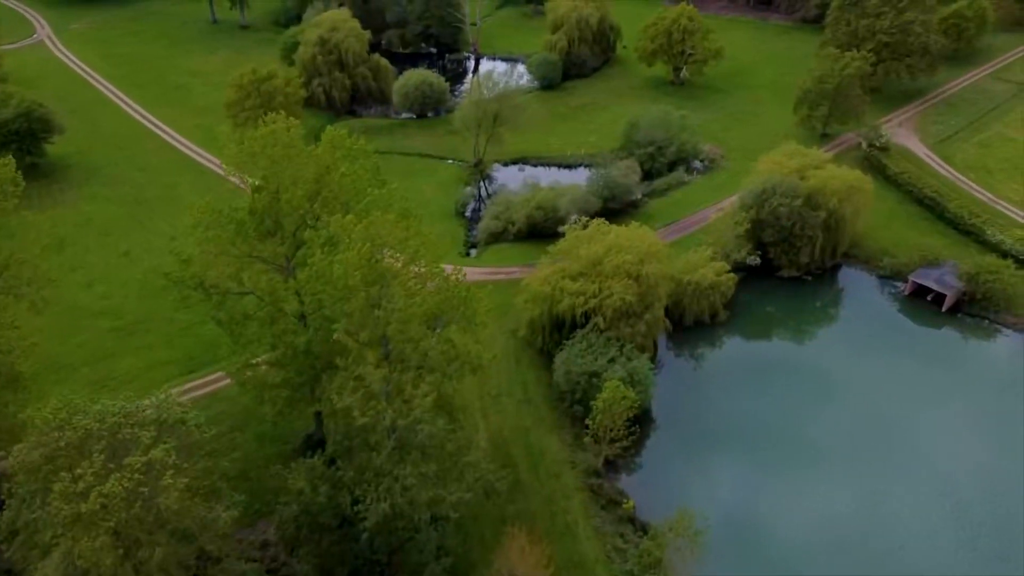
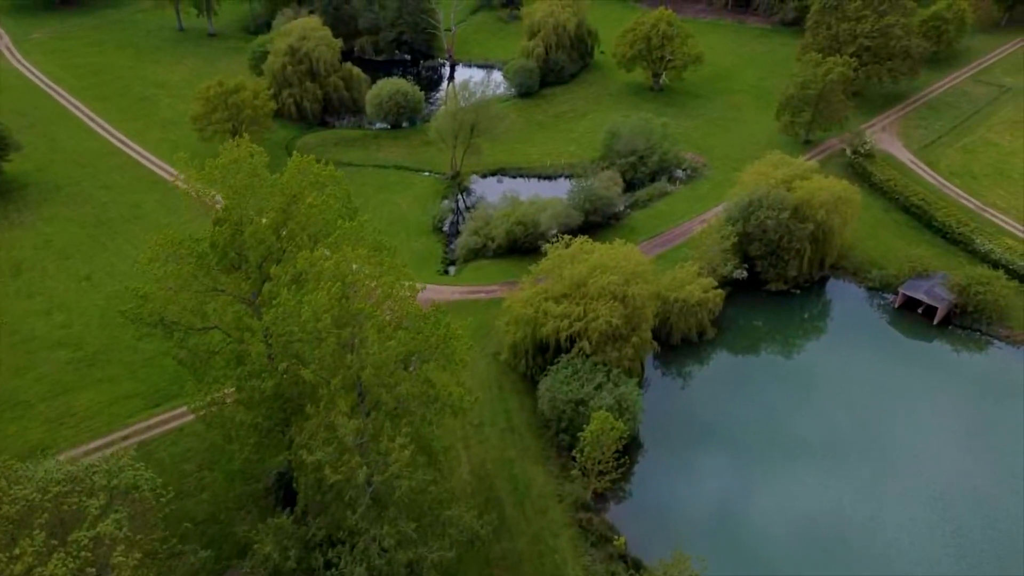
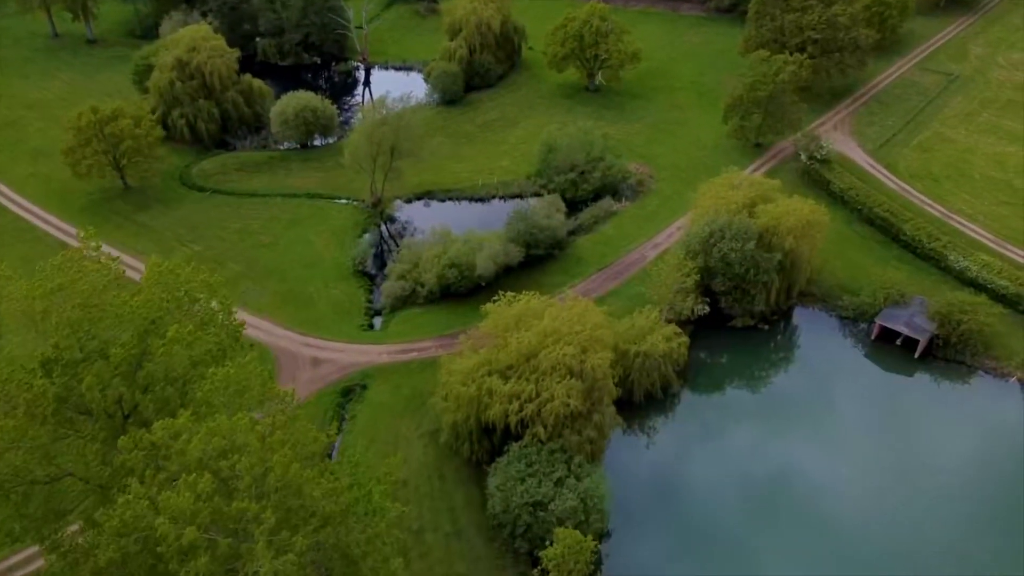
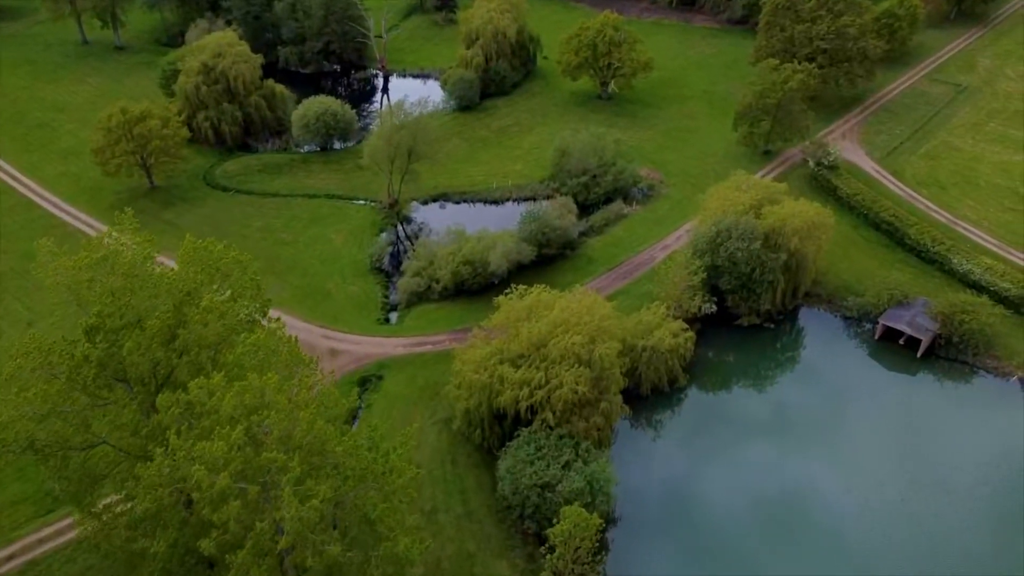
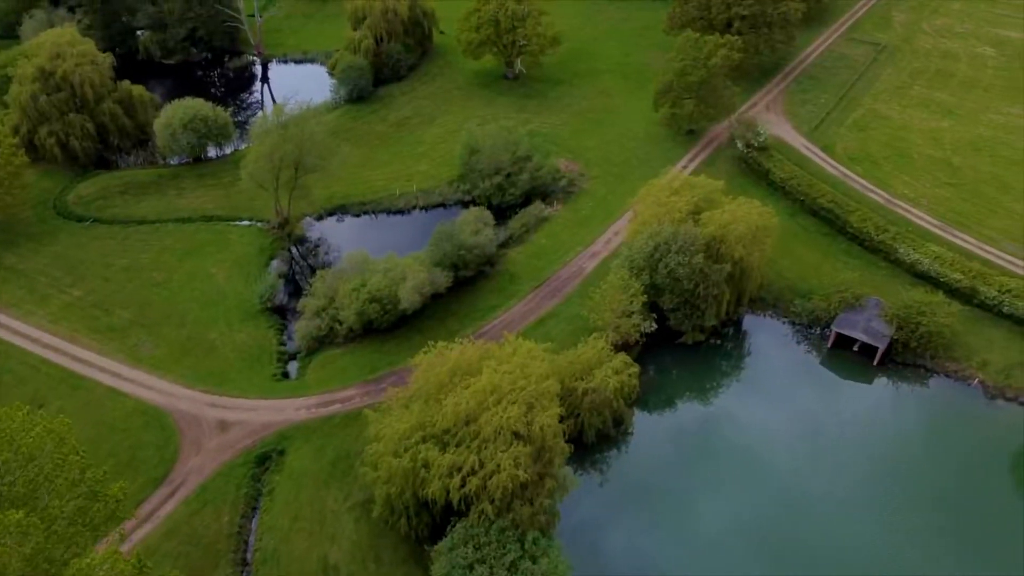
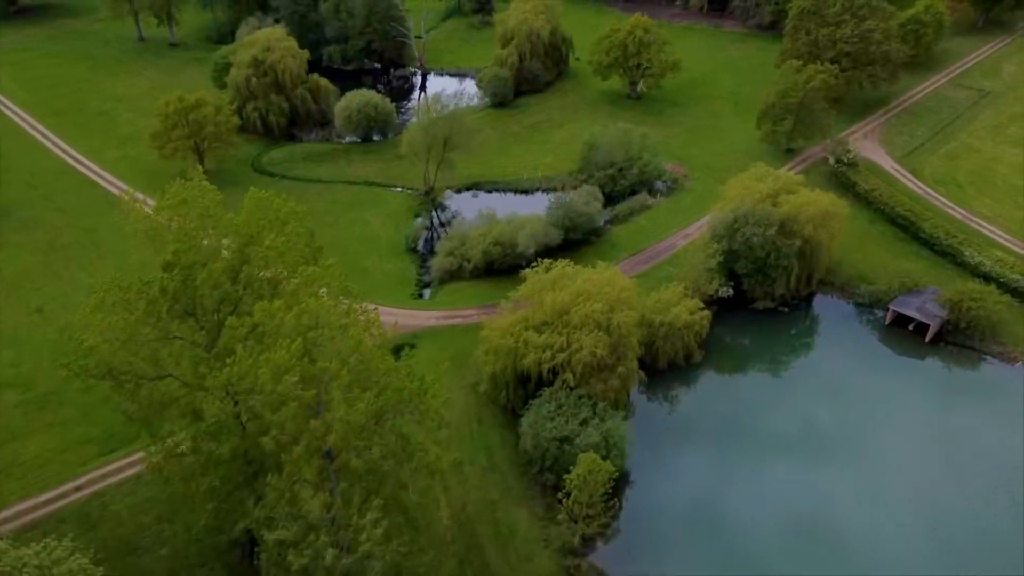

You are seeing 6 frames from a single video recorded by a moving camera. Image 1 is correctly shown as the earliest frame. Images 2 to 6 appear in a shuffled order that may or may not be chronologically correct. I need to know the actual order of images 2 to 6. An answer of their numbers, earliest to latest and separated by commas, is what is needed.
2, 6, 4, 3, 5
